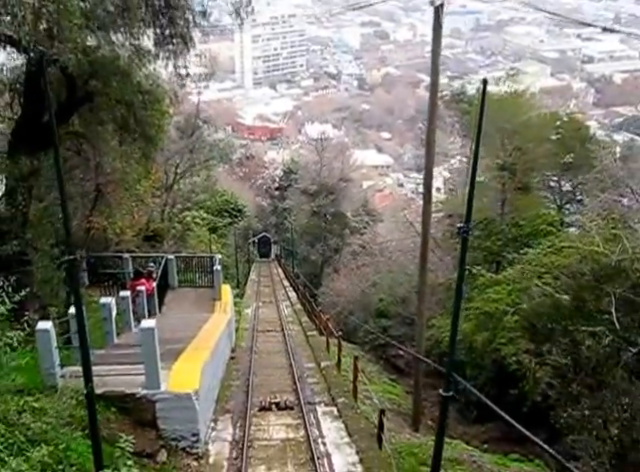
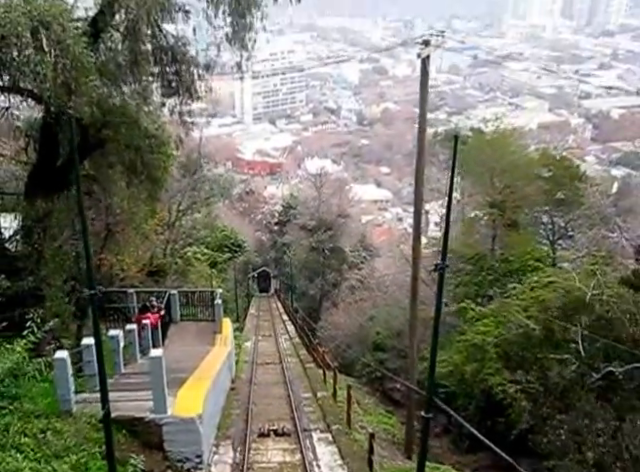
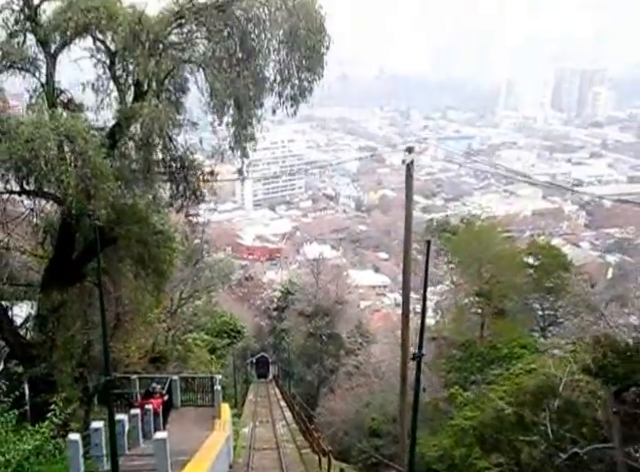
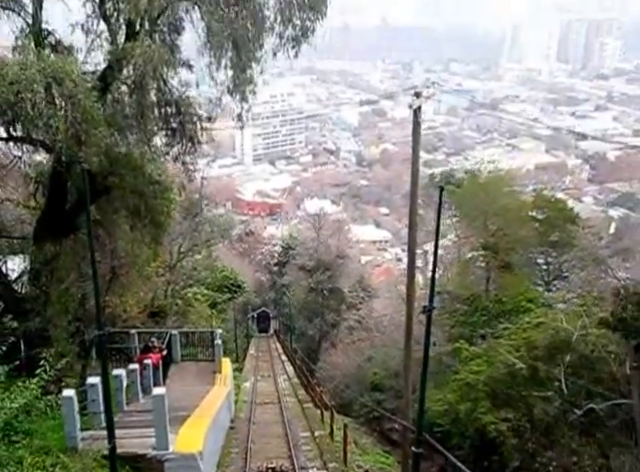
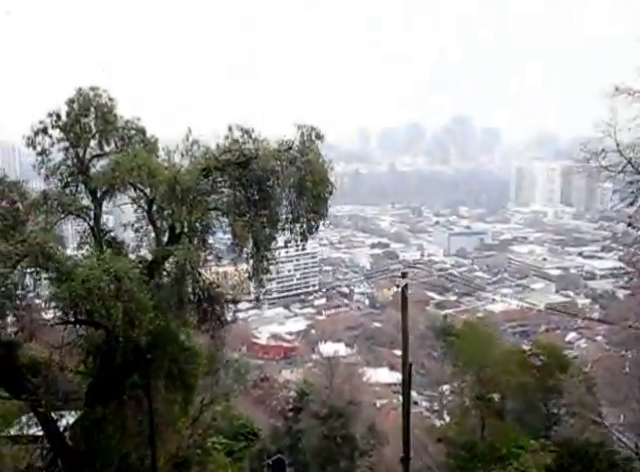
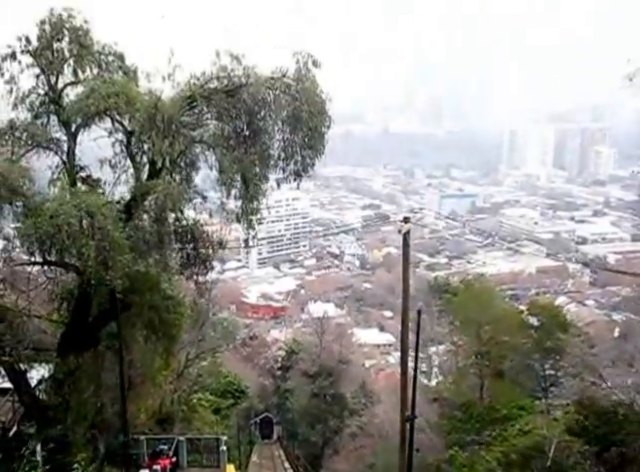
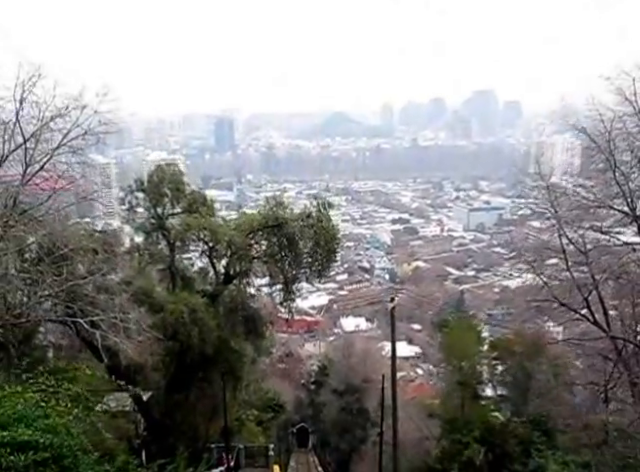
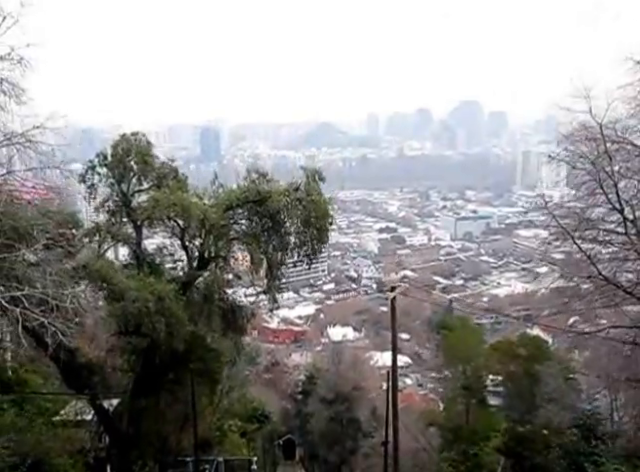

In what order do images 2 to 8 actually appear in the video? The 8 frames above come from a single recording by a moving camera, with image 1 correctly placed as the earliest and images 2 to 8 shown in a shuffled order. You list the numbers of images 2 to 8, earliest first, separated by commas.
2, 4, 3, 6, 5, 8, 7
